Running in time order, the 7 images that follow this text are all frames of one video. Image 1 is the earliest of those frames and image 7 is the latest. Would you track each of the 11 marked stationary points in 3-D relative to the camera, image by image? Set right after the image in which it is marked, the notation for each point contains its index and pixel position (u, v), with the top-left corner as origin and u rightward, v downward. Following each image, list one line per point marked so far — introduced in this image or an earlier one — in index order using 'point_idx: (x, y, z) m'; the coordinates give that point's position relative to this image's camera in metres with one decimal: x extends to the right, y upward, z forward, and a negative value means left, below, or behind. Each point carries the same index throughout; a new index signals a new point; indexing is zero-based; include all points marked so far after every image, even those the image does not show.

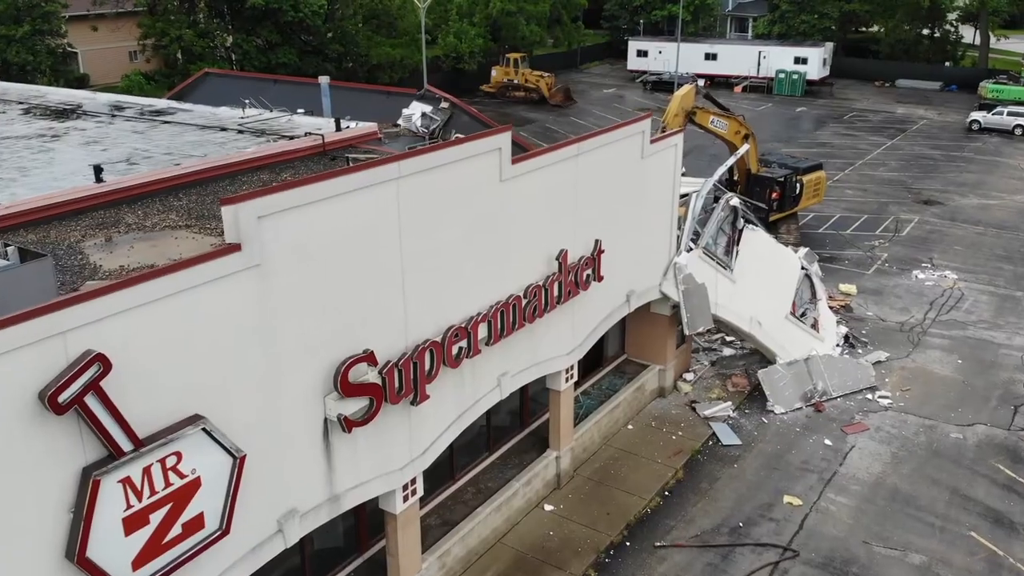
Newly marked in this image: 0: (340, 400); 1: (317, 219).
0: (-1.8, -1.2, +9.5) m
1: (-2.0, +0.7, +9.2) m
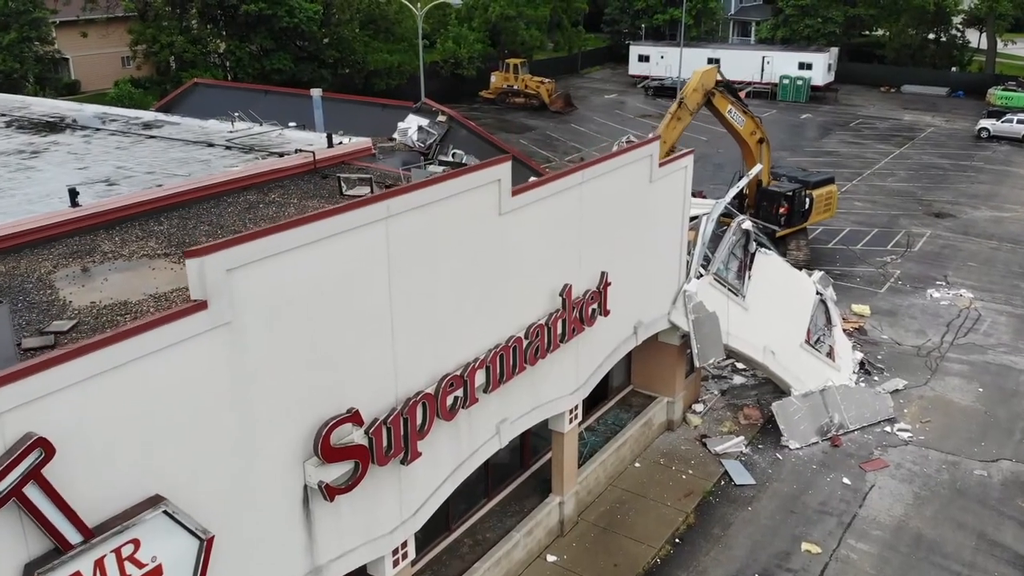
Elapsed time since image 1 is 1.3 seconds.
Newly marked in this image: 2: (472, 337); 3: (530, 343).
0: (-1.8, -1.7, +8.6) m
1: (-2.0, +0.2, +8.2) m
2: (-0.4, -0.6, +10.7) m
3: (+0.2, -0.7, +11.5) m
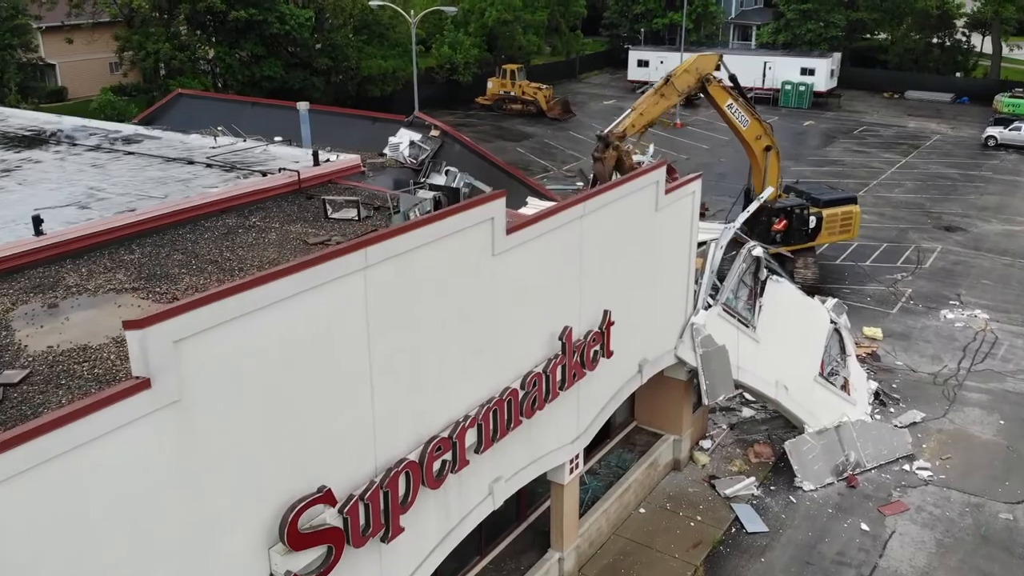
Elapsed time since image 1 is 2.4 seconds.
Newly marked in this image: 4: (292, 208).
0: (-1.8, -2.2, +7.6) m
1: (-2.0, -0.3, +7.2) m
2: (-0.5, -1.1, +9.7) m
3: (+0.2, -1.2, +10.5) m
4: (-4.1, +1.5, +17.2) m
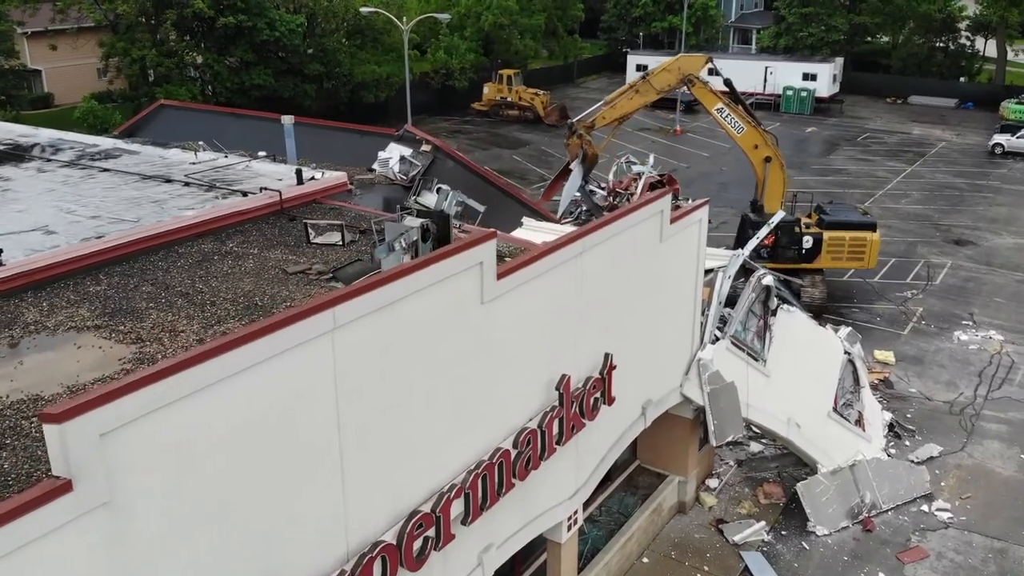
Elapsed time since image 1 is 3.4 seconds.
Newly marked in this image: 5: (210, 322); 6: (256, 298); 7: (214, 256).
0: (-1.9, -2.7, +6.6) m
1: (-2.1, -0.8, +6.2) m
2: (-0.6, -1.6, +8.7) m
3: (+0.1, -1.7, +9.5) m
4: (-4.2, +1.0, +16.3) m
5: (-4.0, -0.5, +12.2) m
6: (-3.7, -0.1, +13.1) m
7: (-4.9, +0.5, +15.0) m
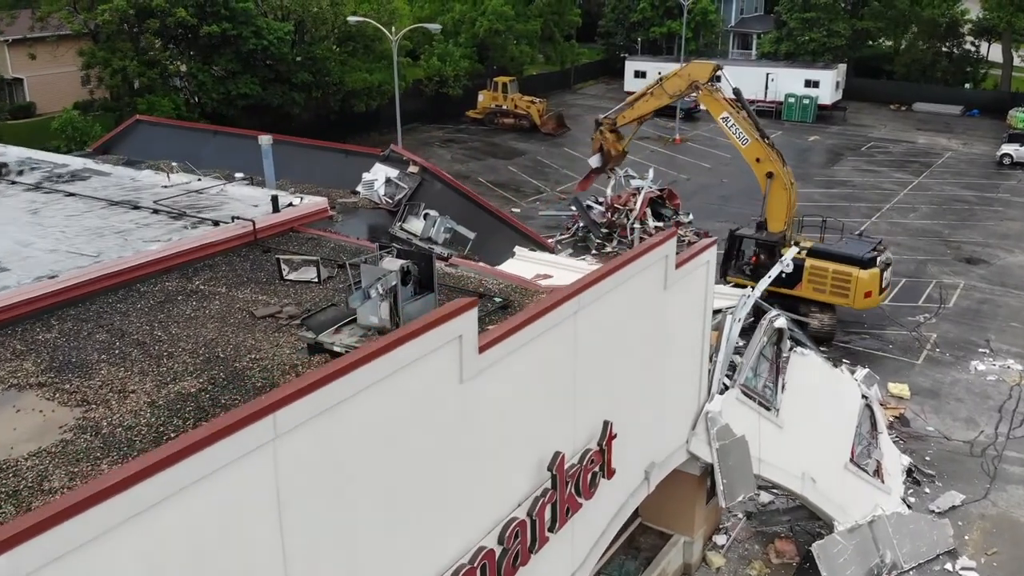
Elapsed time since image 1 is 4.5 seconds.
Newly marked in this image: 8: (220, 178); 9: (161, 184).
0: (-2.1, -3.3, +5.4) m
1: (-2.2, -1.5, +5.1) m
2: (-0.7, -2.2, +7.5) m
3: (-0.1, -2.4, +8.3) m
4: (-4.4, +0.4, +15.1) m
5: (-4.2, -1.1, +11.0) m
6: (-3.8, -0.8, +11.9) m
7: (-5.0, -0.1, +13.8) m
8: (-6.3, +2.4, +19.7) m
9: (-7.3, +2.2, +19.2) m
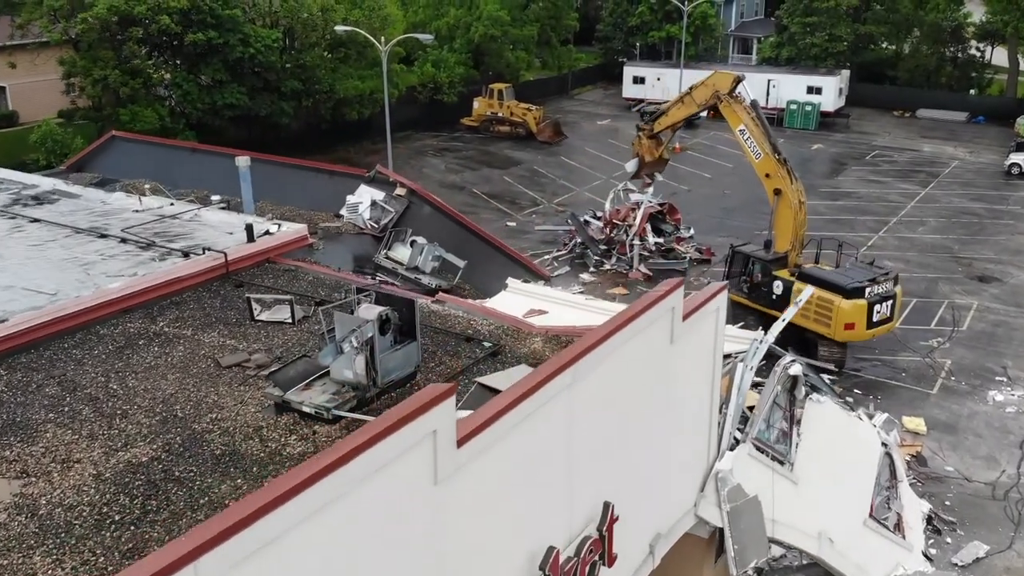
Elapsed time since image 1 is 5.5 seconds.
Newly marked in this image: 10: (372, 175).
0: (-2.2, -3.9, +4.3) m
1: (-2.3, -2.1, +3.9) m
2: (-0.8, -2.8, +6.4) m
3: (-0.2, -3.0, +7.2) m
4: (-4.5, -0.2, +13.9) m
5: (-4.3, -1.7, +9.9) m
6: (-3.9, -1.4, +10.8) m
7: (-5.1, -0.7, +12.7) m
8: (-6.4, +1.8, +18.6) m
9: (-7.5, +1.6, +18.1) m
10: (-2.9, +2.4, +19.1) m
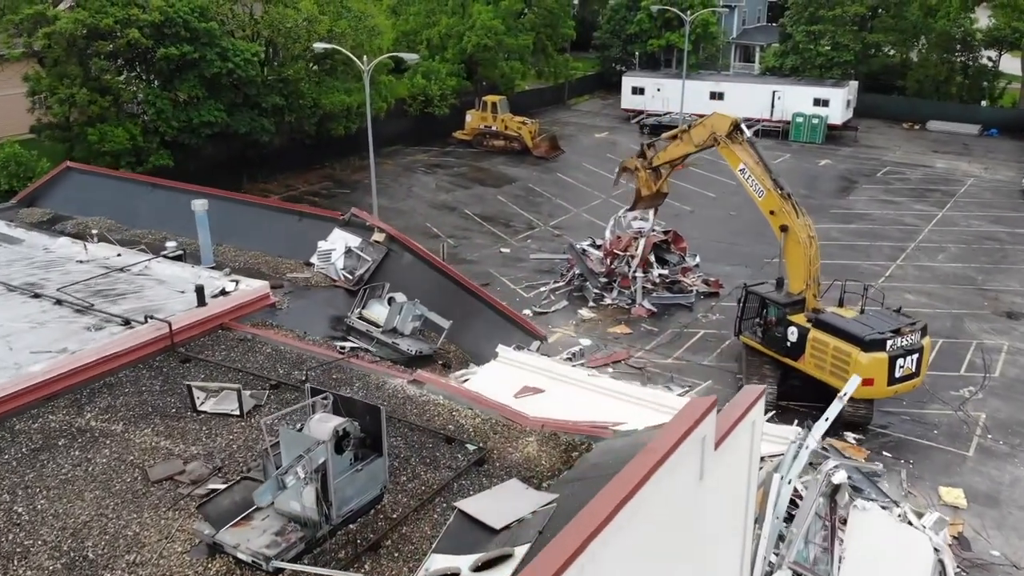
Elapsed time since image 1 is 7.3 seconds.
0: (-2.3, -5.0, +2.3) m
1: (-2.4, -3.1, +2.0) m
2: (-0.9, -3.9, +4.4) m
3: (-0.3, -4.0, +5.2) m
4: (-4.7, -1.3, +12.0) m
5: (-4.4, -2.8, +7.9) m
6: (-4.1, -2.4, +8.8) m
7: (-5.3, -1.8, +10.7) m
8: (-6.6, +0.7, +16.6) m
9: (-7.6, +0.5, +16.1) m
10: (-3.1, +1.3, +17.2) m
